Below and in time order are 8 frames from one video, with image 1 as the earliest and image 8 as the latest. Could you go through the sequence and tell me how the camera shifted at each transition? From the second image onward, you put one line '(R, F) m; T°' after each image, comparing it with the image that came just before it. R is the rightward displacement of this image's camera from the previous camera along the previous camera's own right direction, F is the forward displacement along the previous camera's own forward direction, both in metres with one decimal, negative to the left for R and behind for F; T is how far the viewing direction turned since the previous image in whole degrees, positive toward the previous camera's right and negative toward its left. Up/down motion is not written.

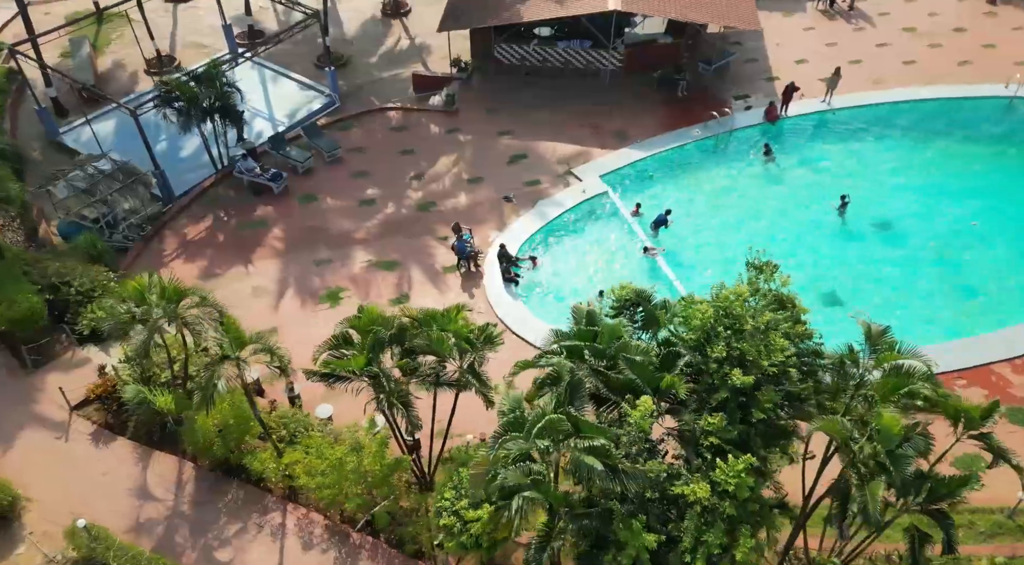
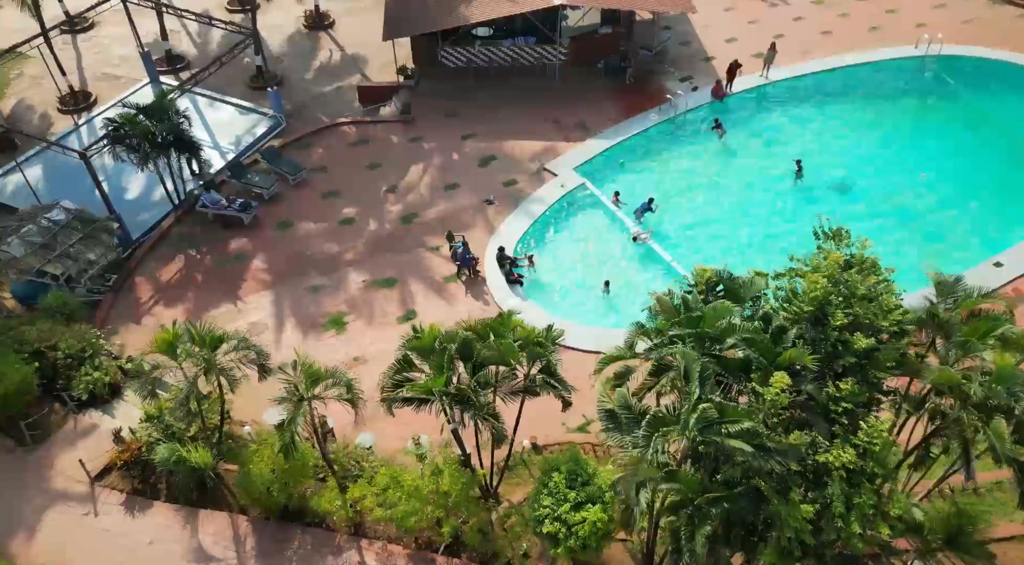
(-2.7, +0.3) m; +7°
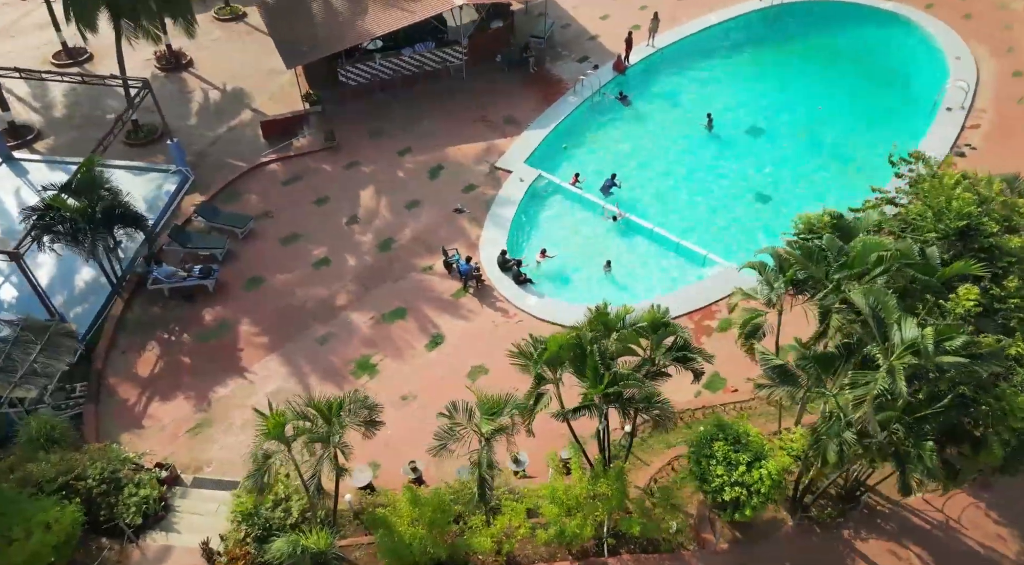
(-4.9, +0.8) m; +13°
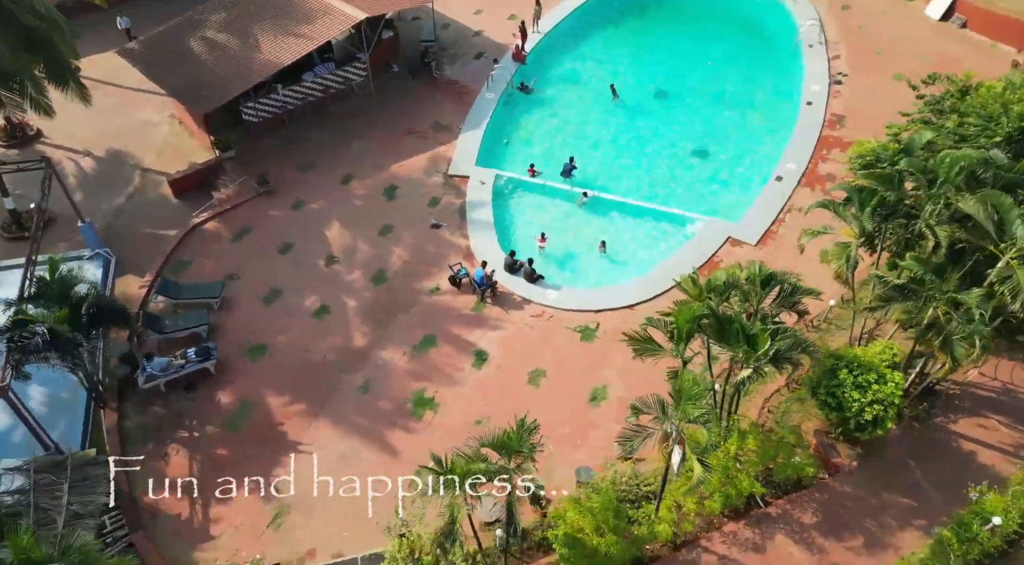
(-5.1, +0.9) m; +13°
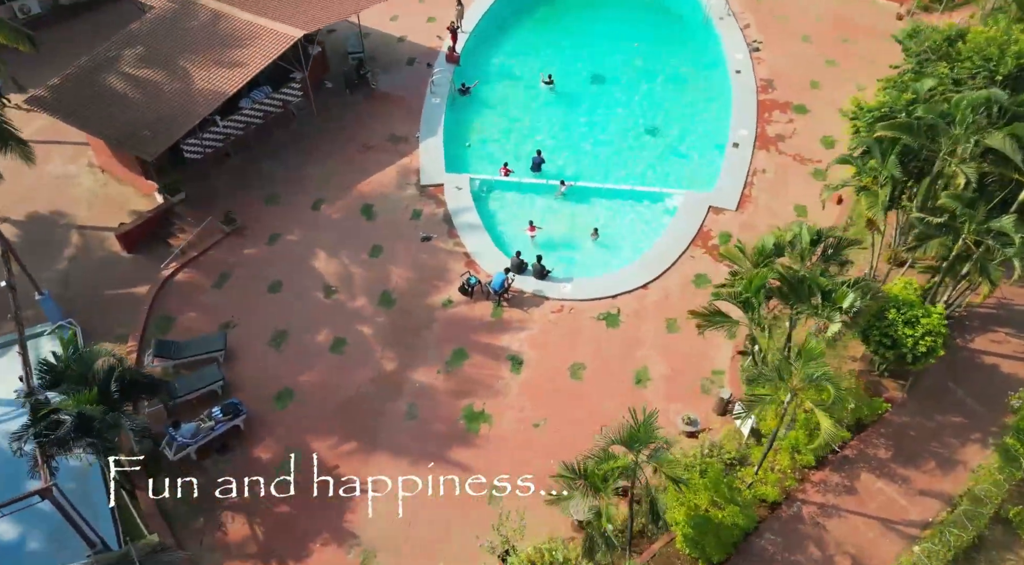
(-3.4, +0.4) m; +9°
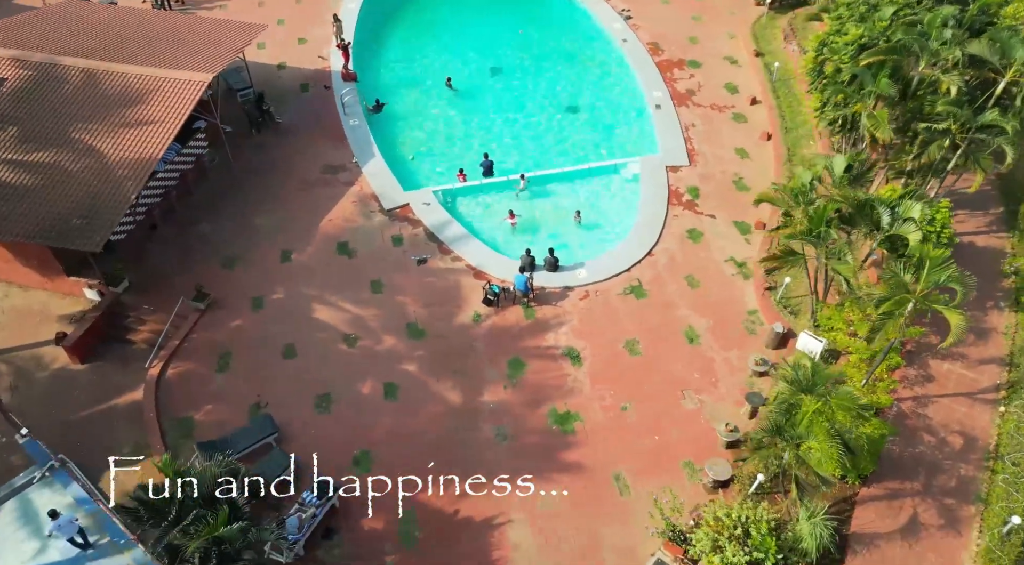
(-5.2, +1.0) m; +14°
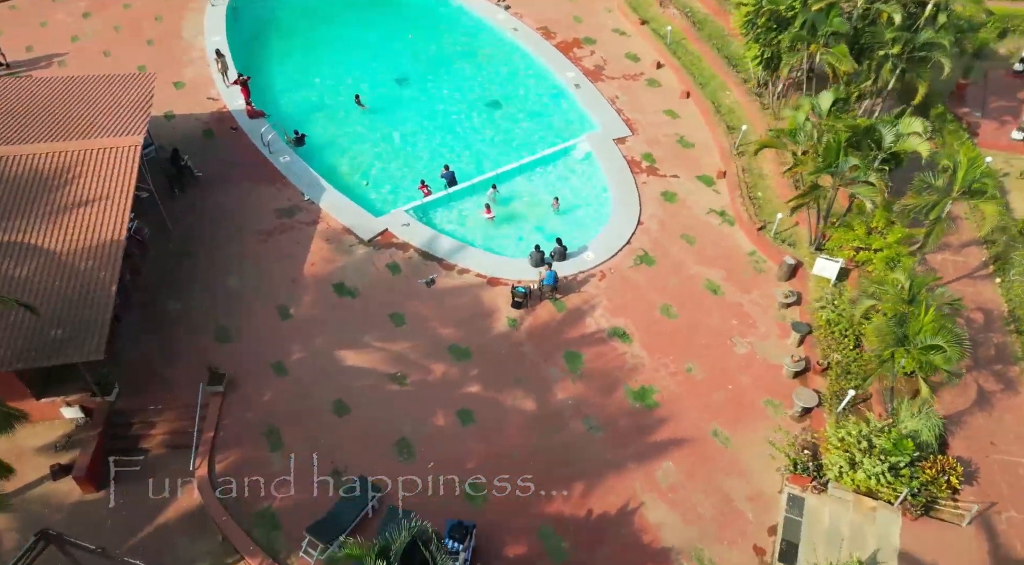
(-4.9, +0.8) m; +13°
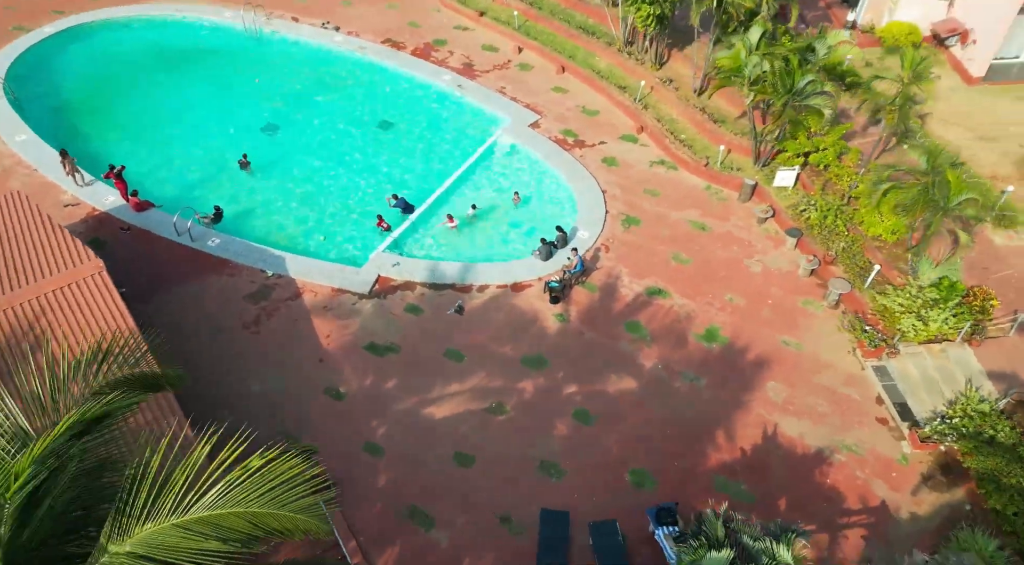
(-6.6, +1.2) m; +18°
